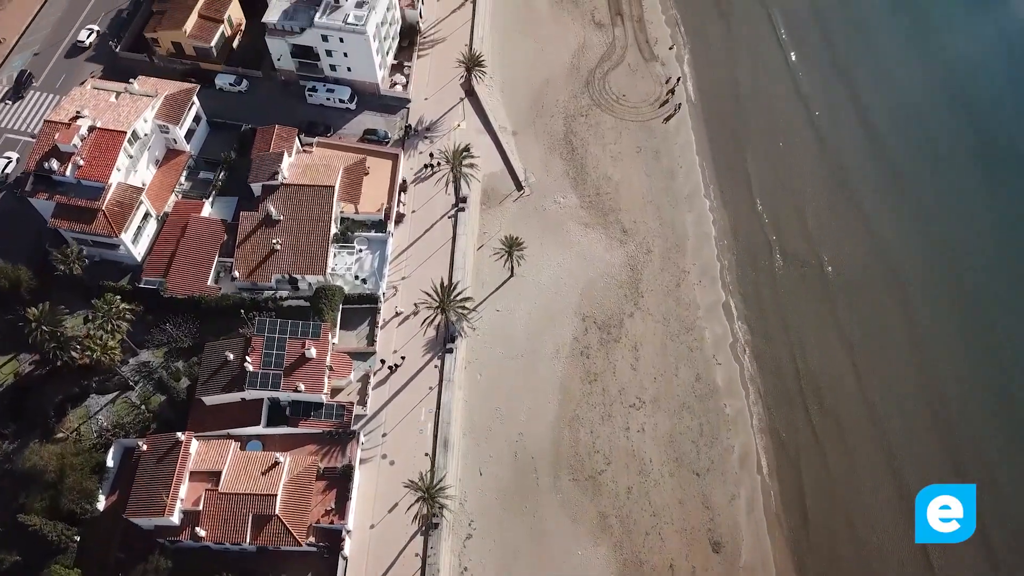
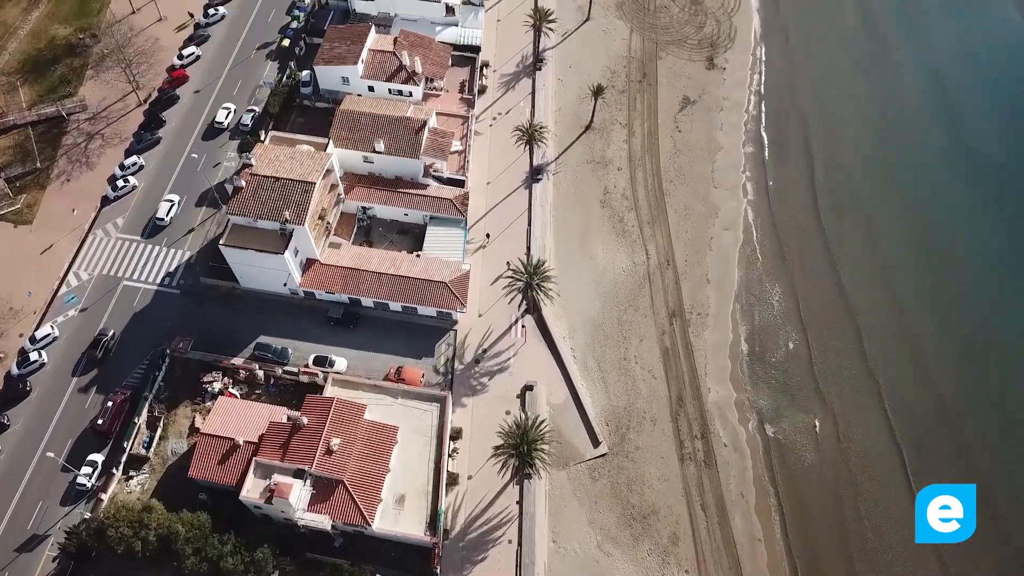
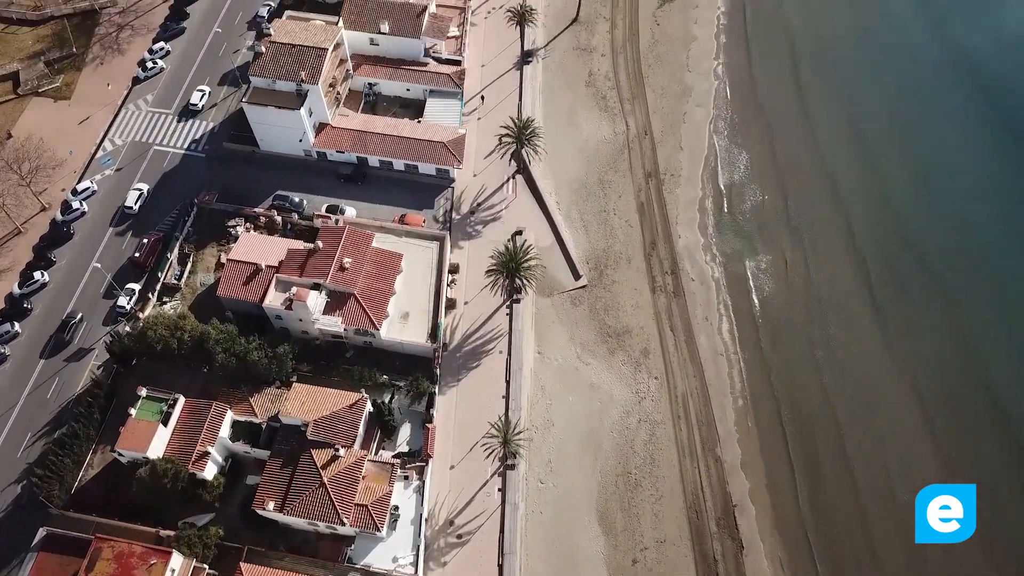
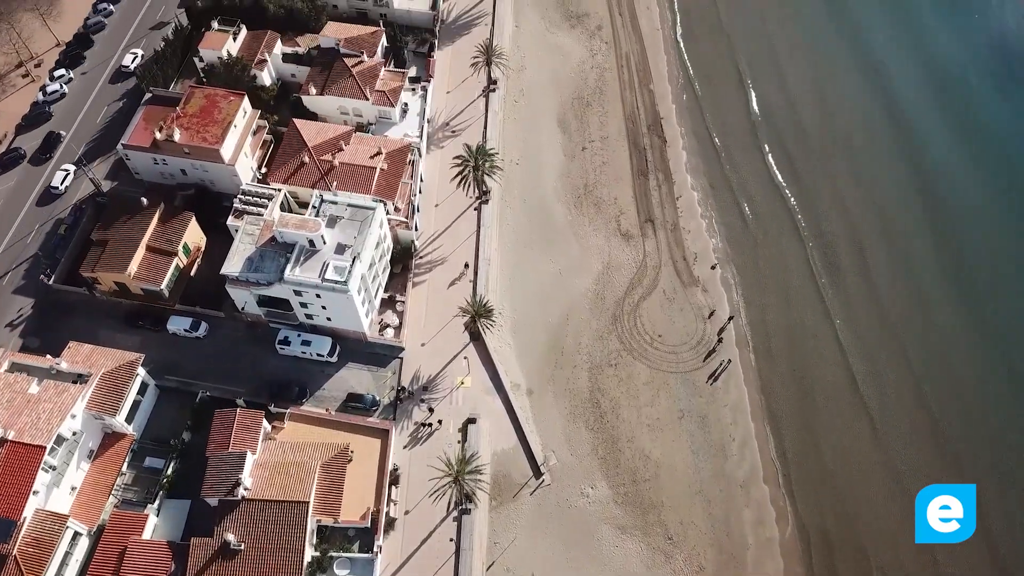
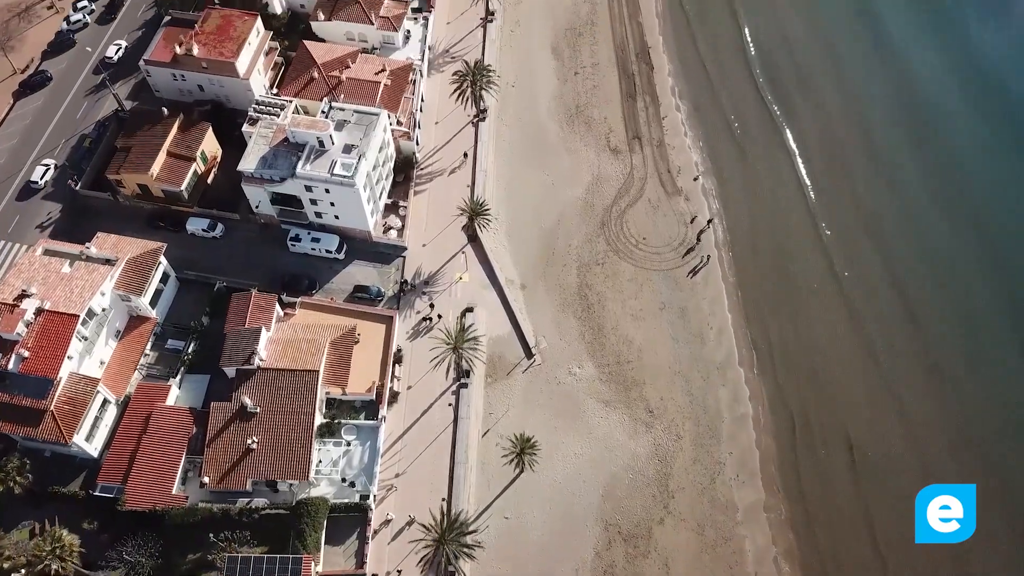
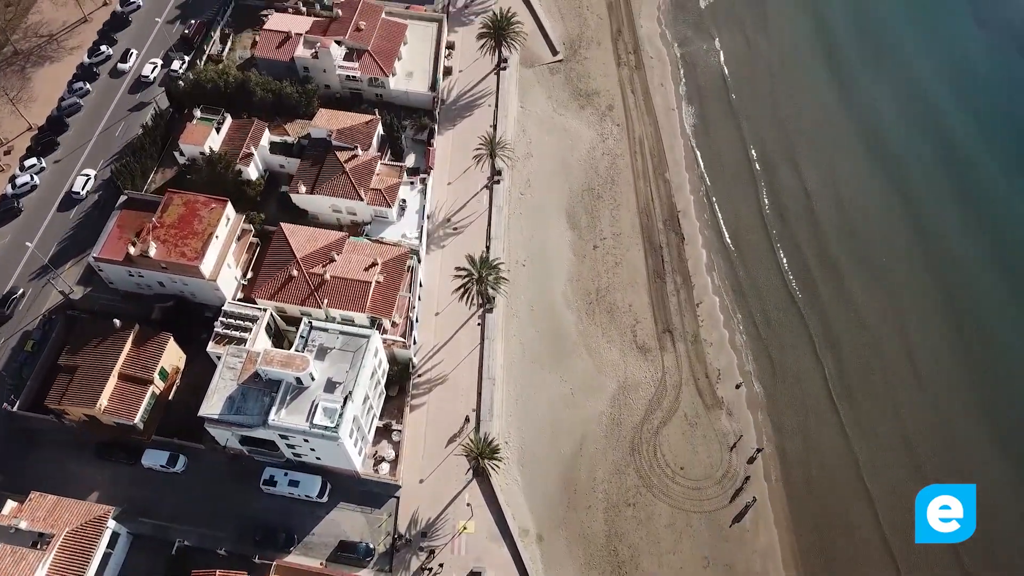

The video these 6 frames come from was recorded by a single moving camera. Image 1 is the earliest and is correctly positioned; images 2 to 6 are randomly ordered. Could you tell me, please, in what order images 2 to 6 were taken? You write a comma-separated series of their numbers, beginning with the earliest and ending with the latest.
5, 4, 6, 3, 2
